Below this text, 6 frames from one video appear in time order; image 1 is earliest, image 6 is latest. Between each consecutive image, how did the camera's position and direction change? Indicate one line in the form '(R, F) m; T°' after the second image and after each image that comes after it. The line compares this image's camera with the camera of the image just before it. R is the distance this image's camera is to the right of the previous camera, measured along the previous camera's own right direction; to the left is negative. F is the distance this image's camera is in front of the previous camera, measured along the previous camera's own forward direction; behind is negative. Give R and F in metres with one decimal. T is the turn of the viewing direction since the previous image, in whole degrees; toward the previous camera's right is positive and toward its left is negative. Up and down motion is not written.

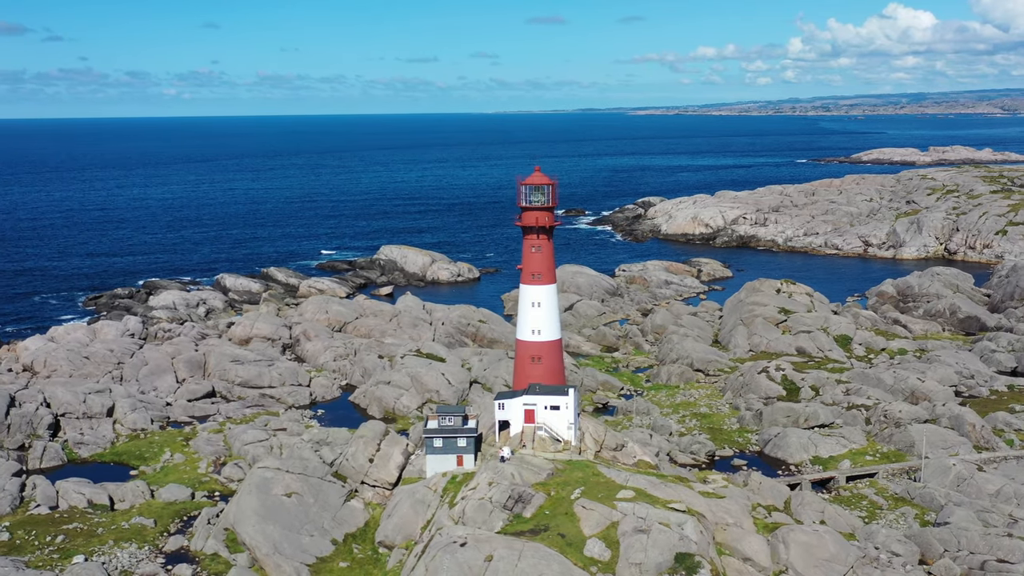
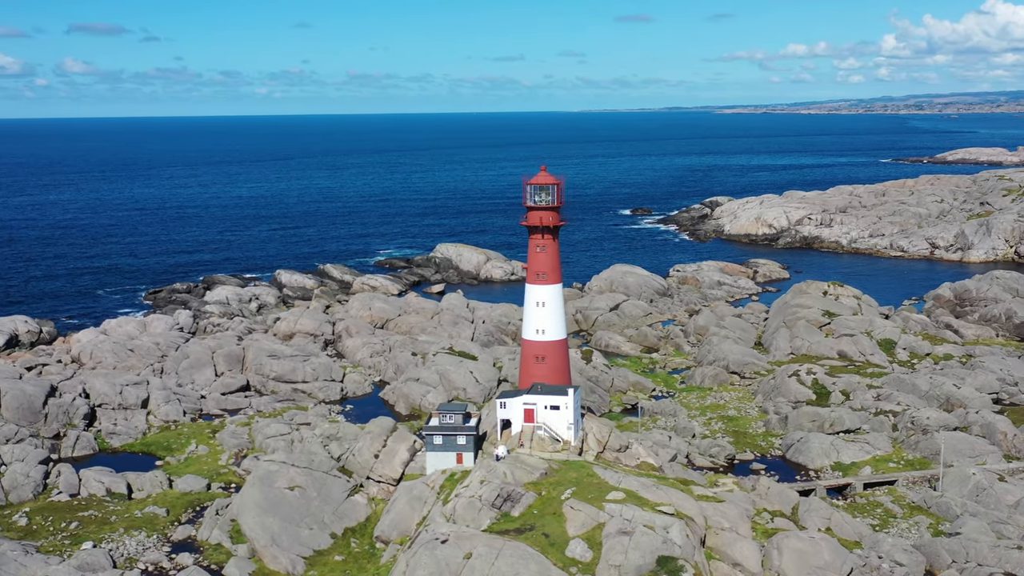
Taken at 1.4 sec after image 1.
(+1.7, +0.1) m; -3°
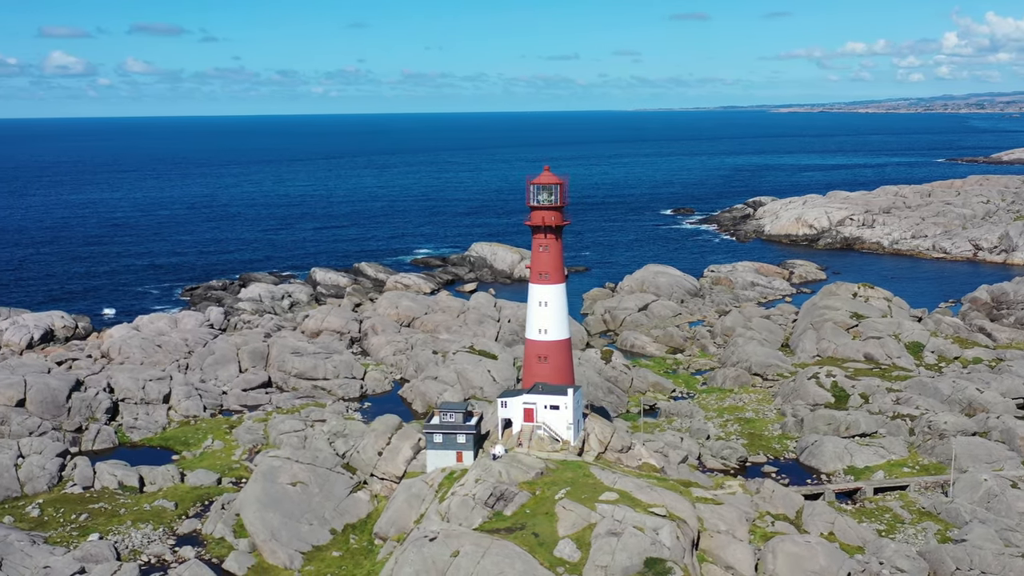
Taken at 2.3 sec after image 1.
(+1.1, 0.0) m; -2°
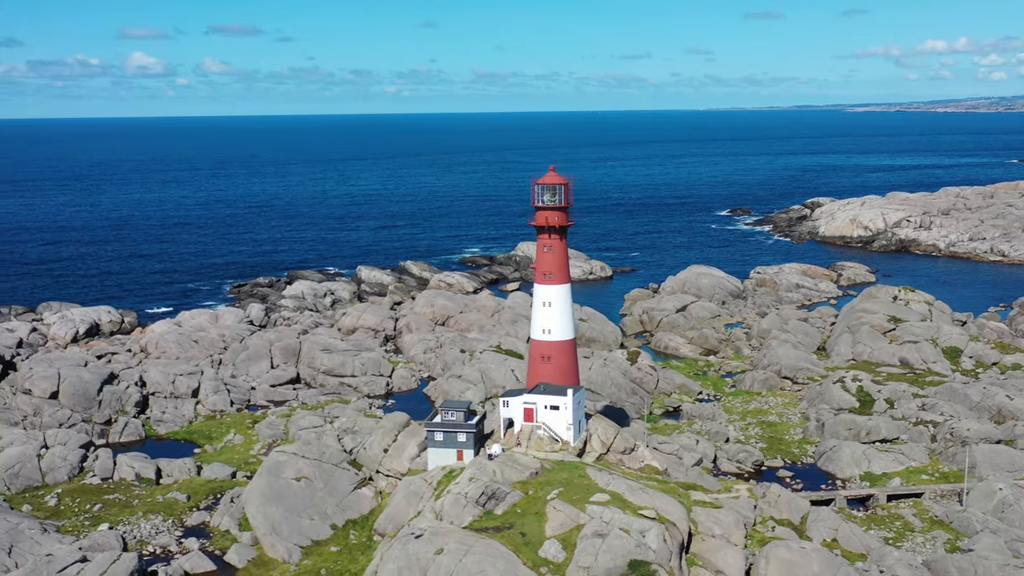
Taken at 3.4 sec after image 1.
(+1.4, 0.0) m; -3°
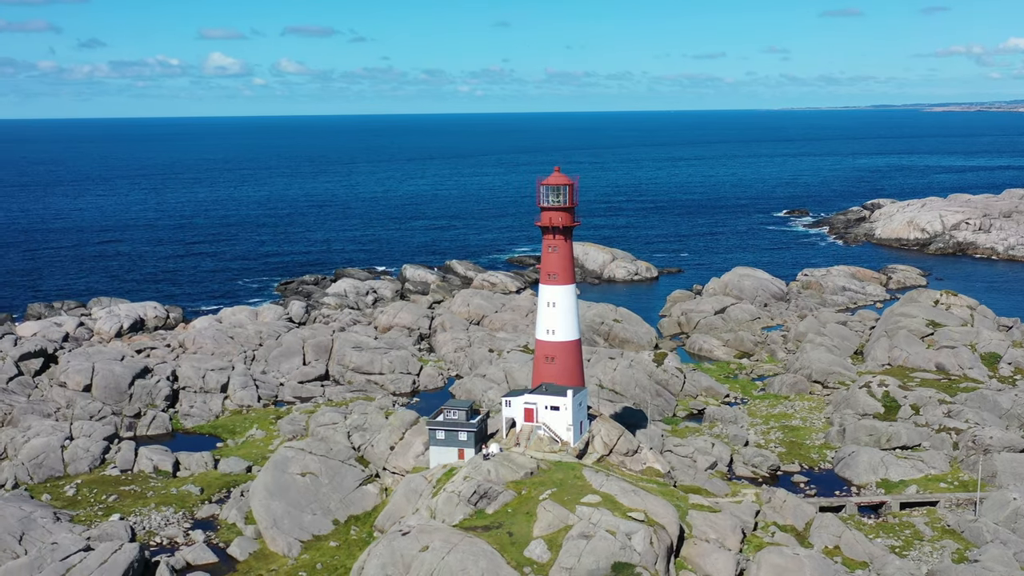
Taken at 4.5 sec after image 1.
(+1.4, -0.1) m; -3°
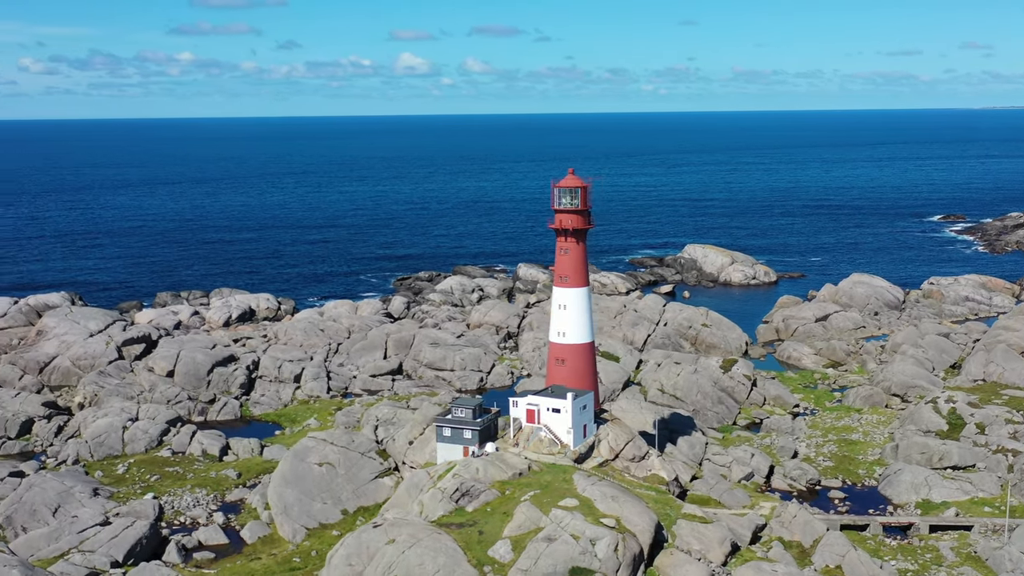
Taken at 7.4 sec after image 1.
(+3.7, -0.3) m; -7°
